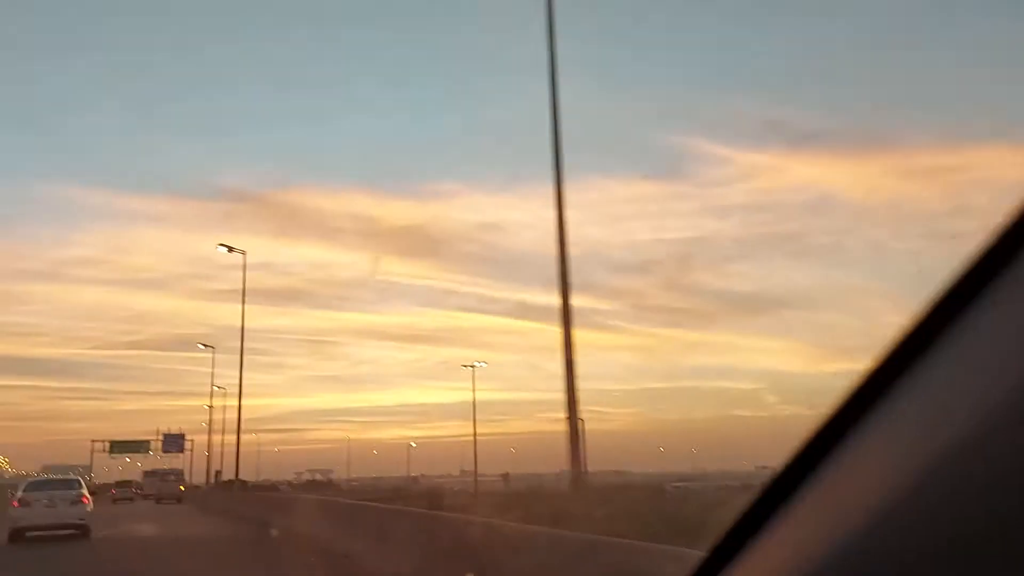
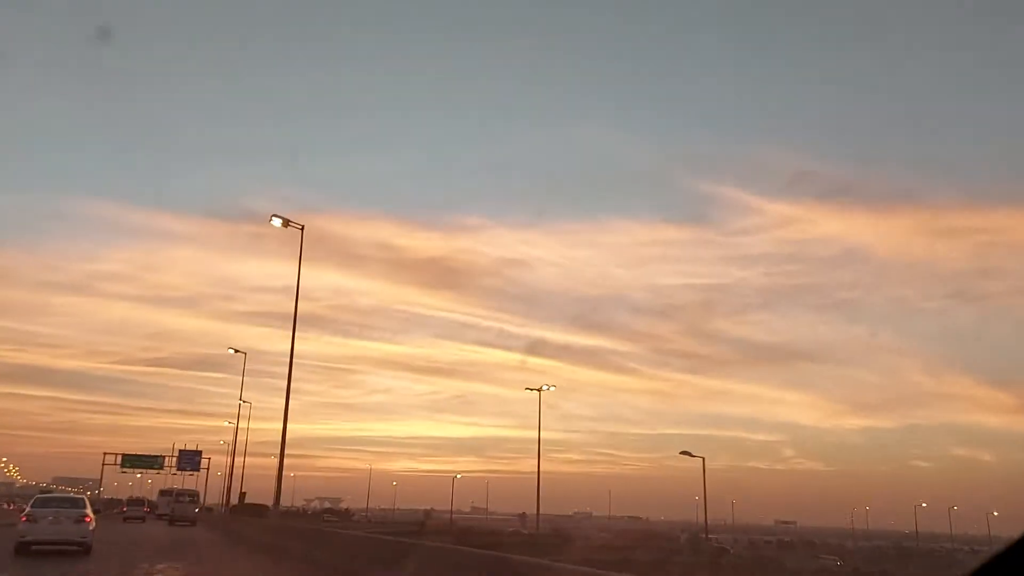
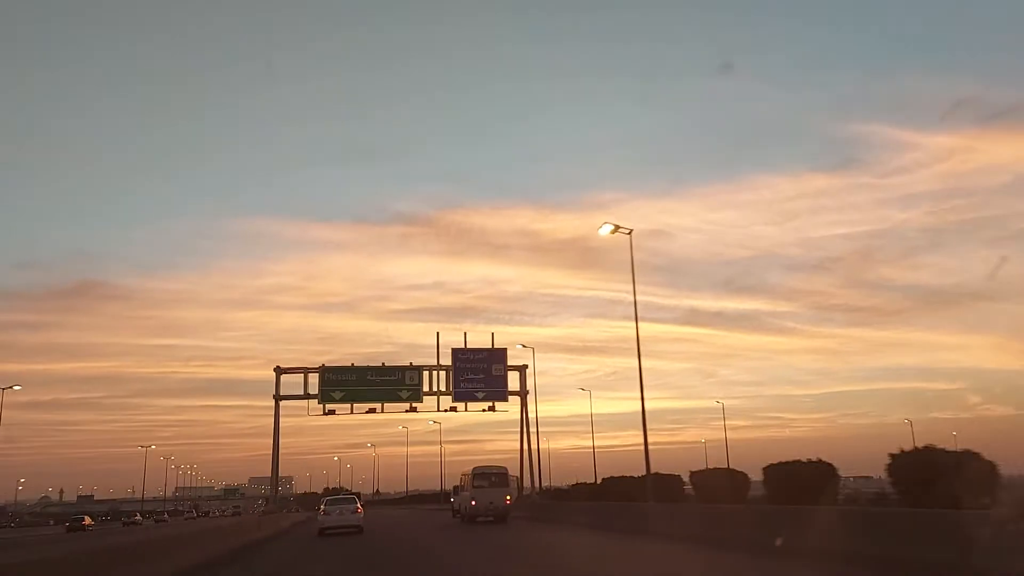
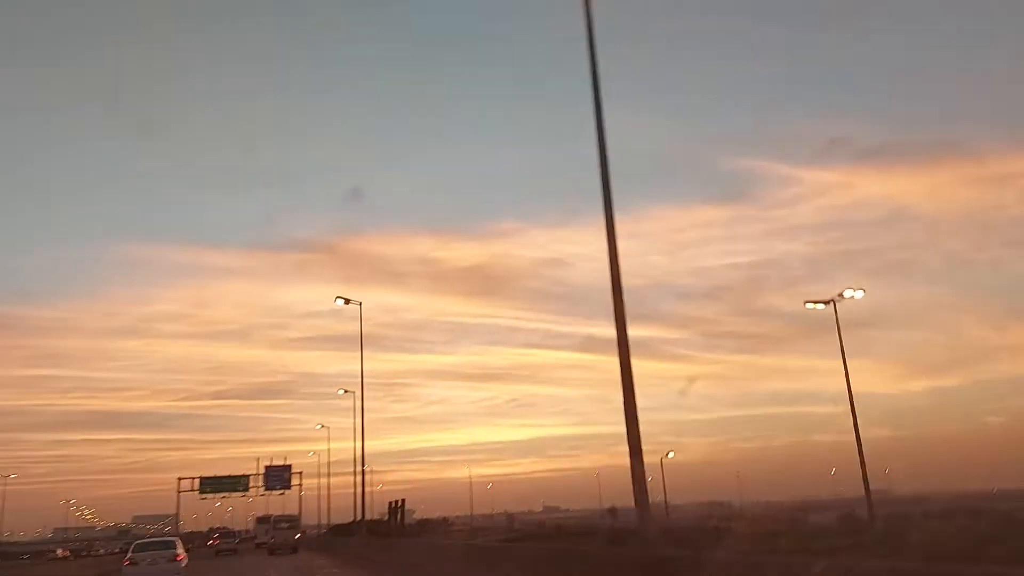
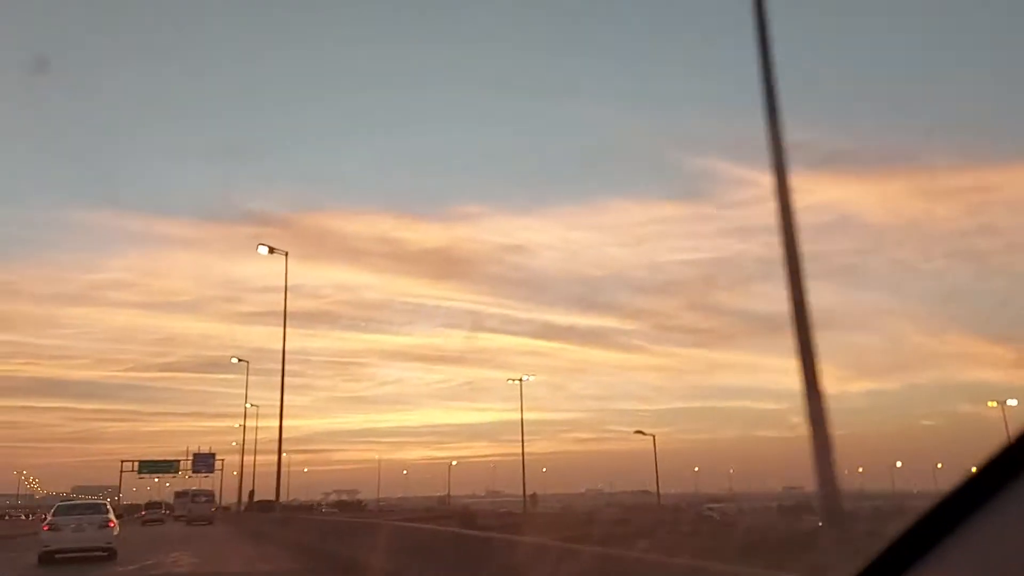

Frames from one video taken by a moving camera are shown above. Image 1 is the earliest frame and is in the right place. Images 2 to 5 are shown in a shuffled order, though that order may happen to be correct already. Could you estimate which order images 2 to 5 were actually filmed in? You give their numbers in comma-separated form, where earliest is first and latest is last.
5, 2, 4, 3
